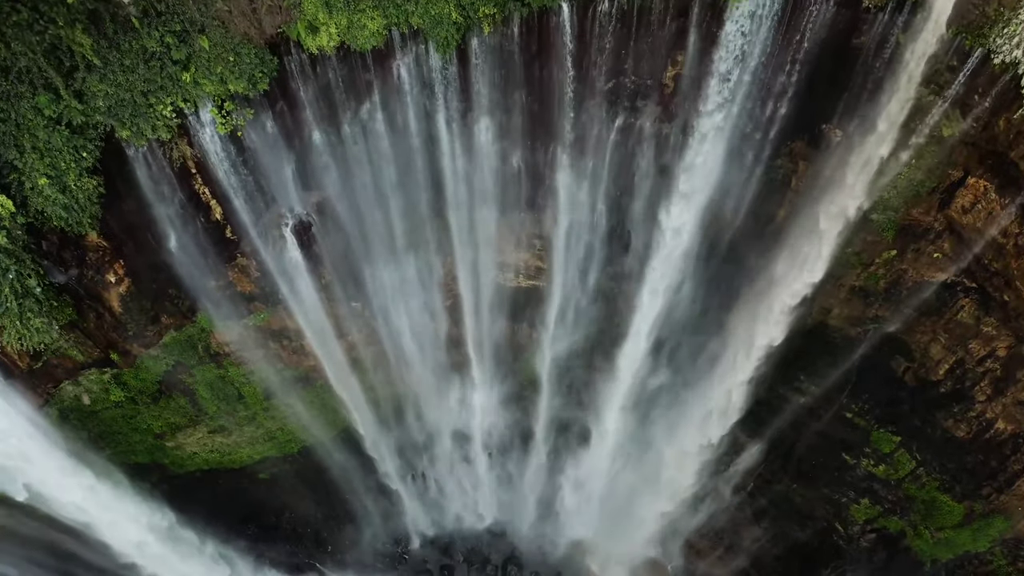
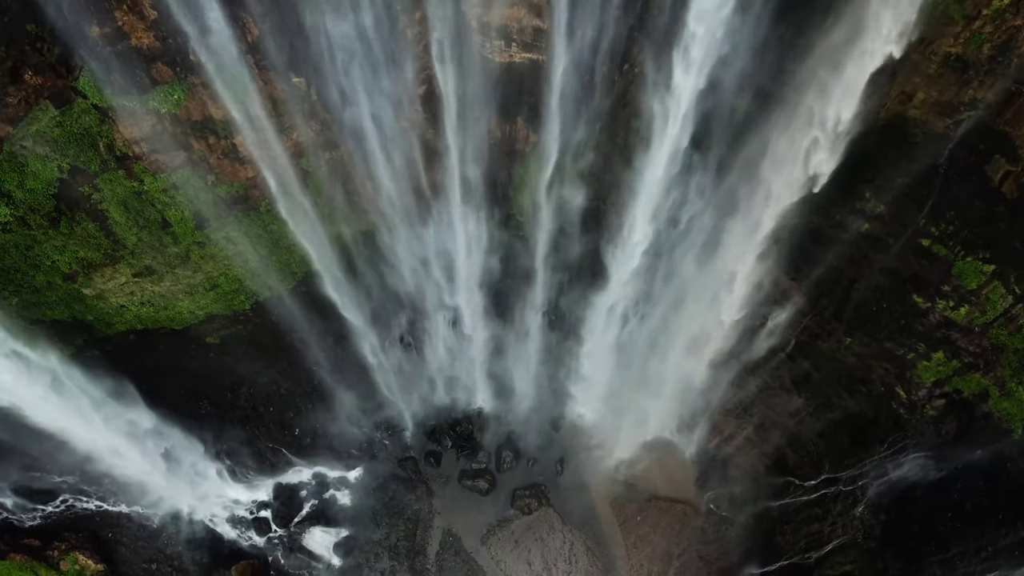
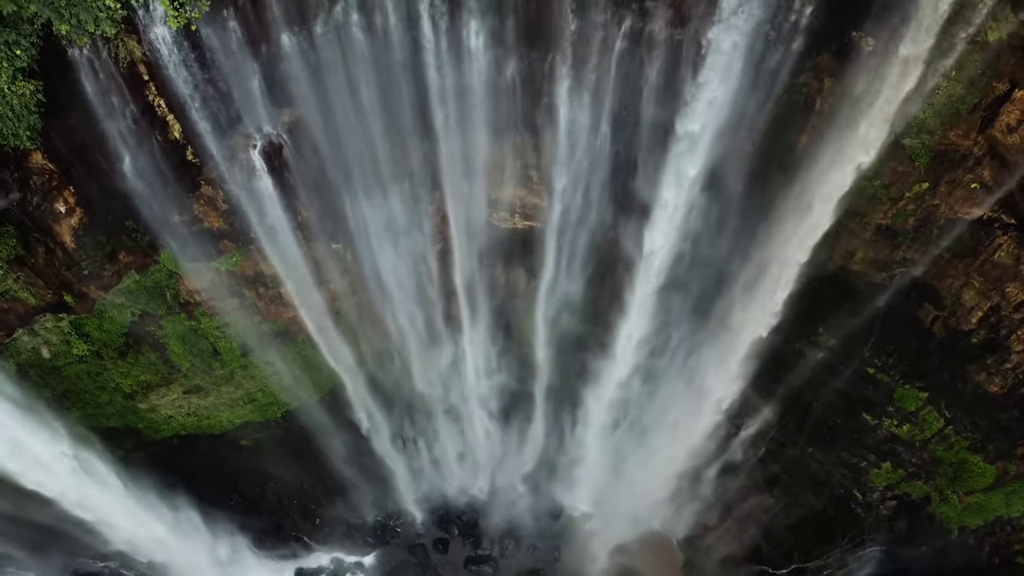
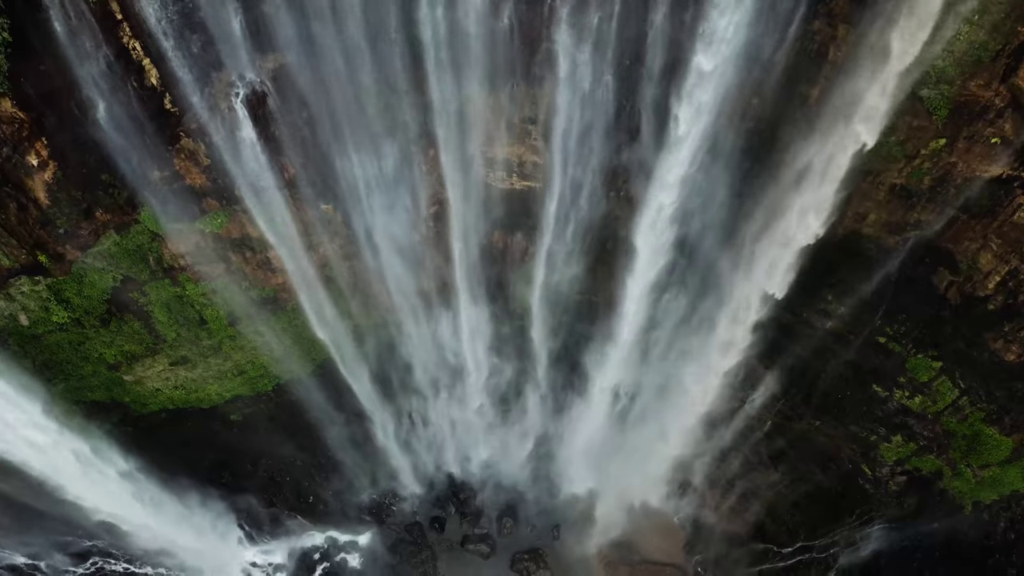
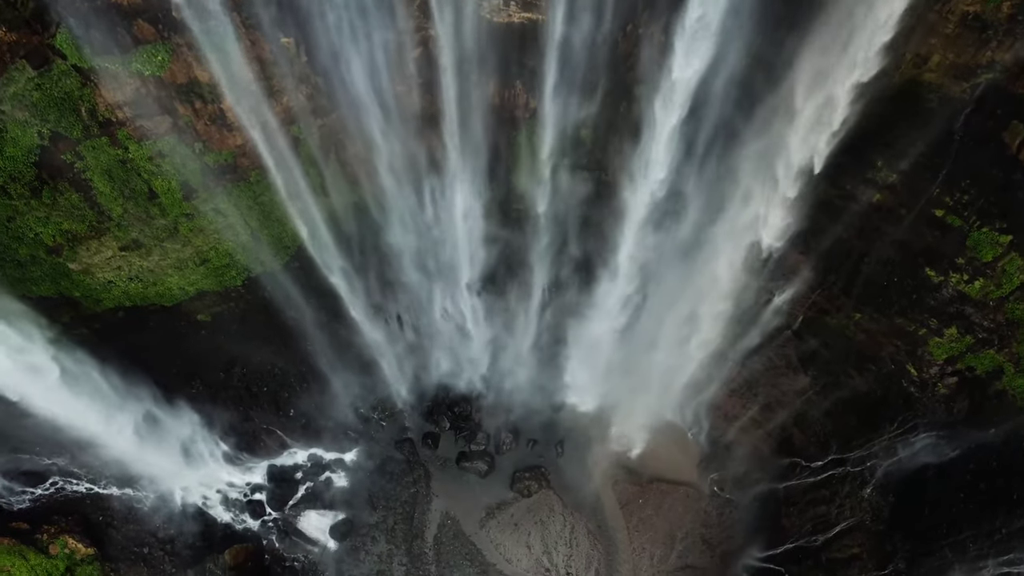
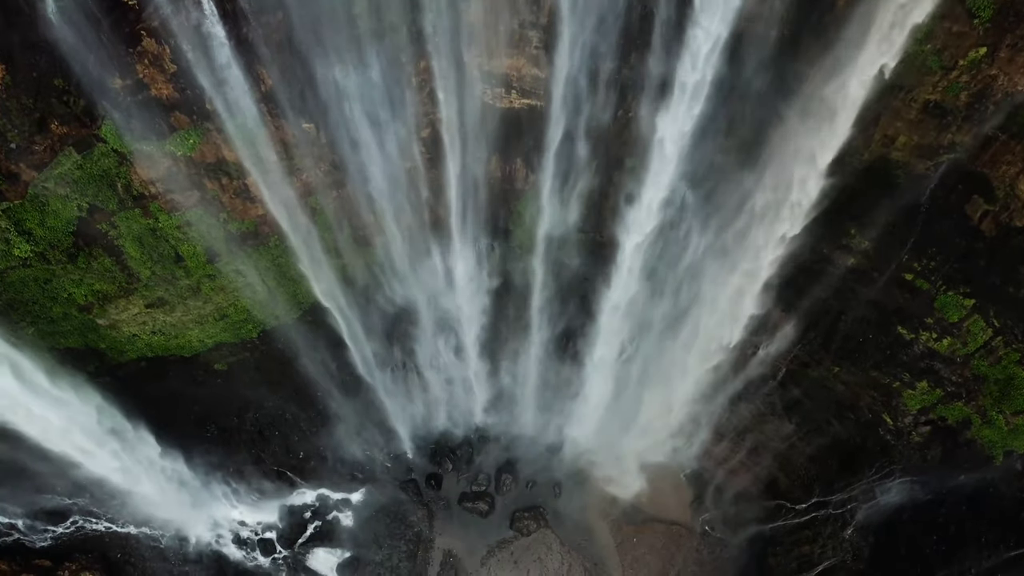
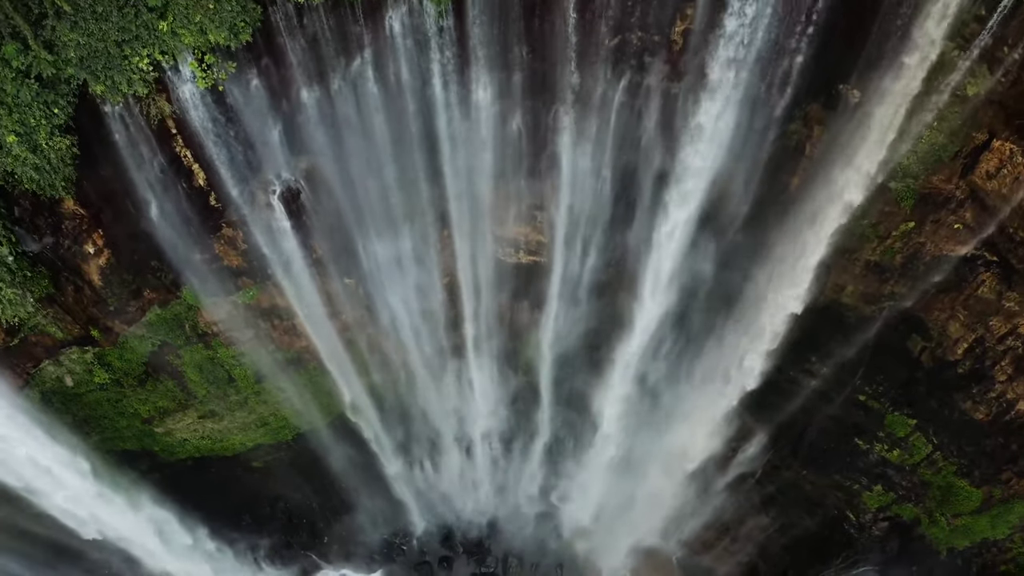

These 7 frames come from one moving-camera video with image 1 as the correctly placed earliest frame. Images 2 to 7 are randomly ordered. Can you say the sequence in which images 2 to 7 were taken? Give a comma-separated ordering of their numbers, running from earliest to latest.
7, 3, 4, 6, 2, 5
